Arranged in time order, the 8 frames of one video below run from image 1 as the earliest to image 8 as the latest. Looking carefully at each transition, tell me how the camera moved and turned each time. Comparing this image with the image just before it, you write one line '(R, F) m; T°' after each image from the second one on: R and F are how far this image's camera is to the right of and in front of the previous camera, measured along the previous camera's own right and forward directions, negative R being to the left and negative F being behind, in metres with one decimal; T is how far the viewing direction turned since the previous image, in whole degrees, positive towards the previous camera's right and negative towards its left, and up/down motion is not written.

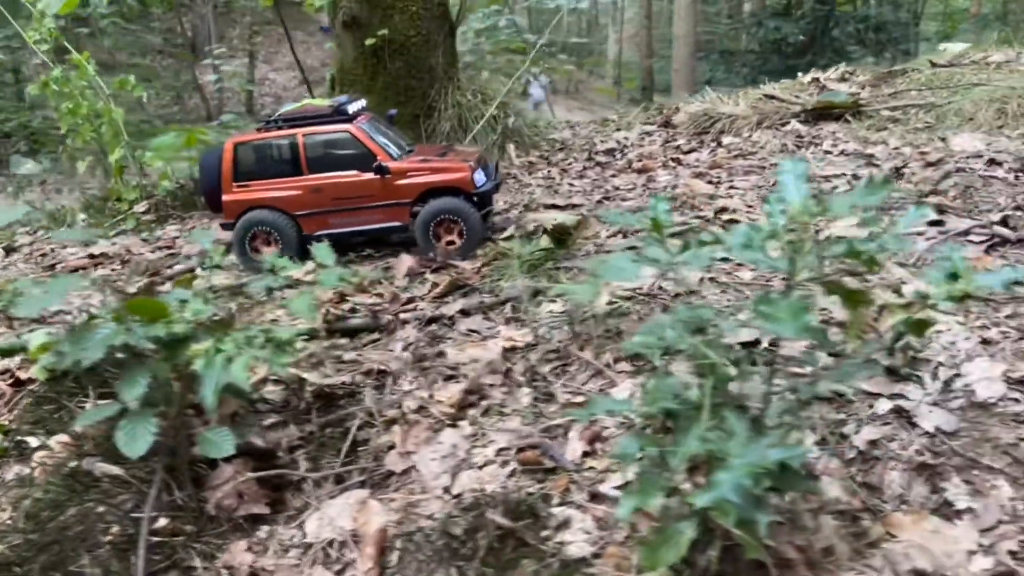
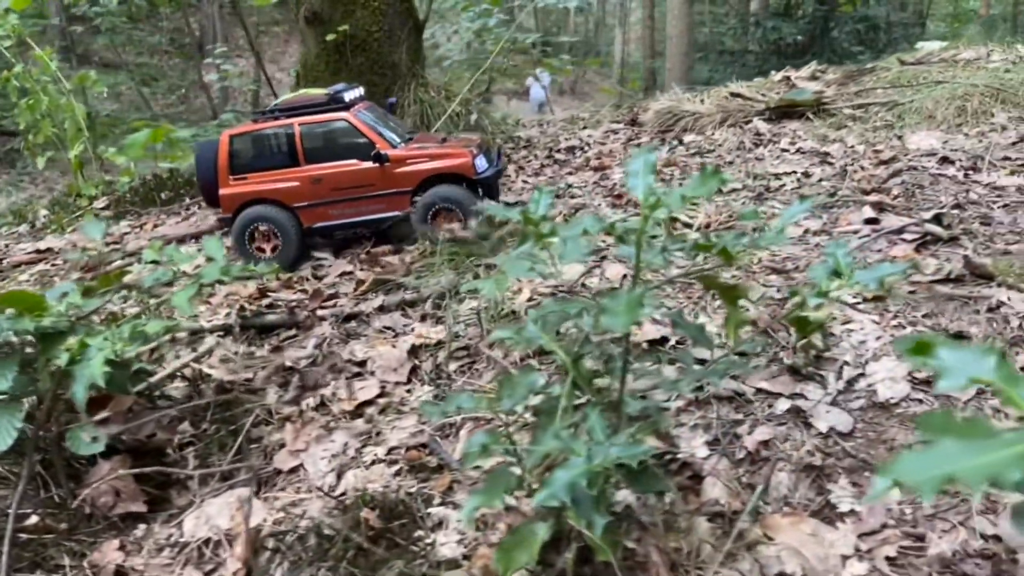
(+0.4, +0.1) m; 0°
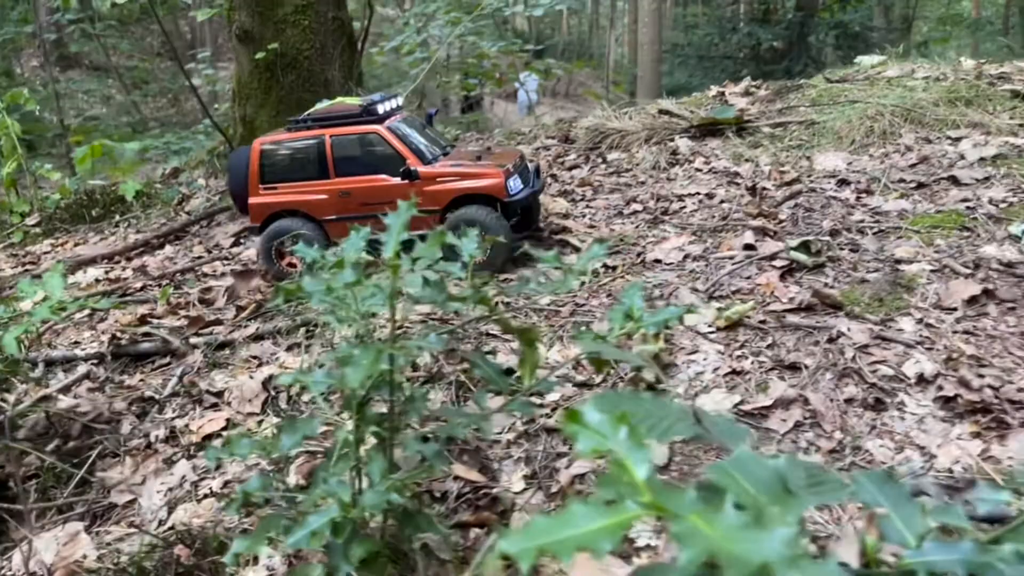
(+0.6, -0.1) m; 0°
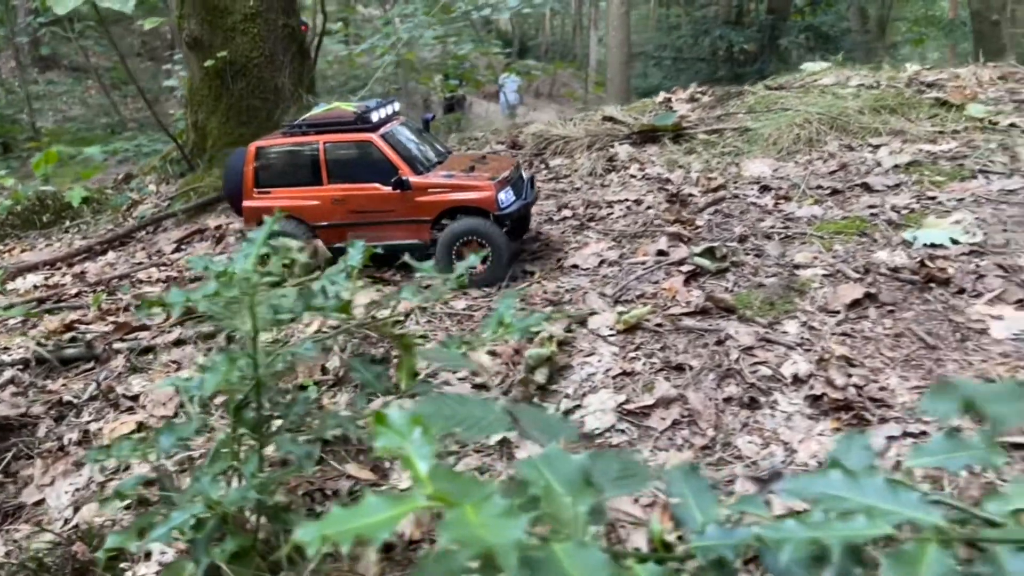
(+0.4, -0.2) m; +1°
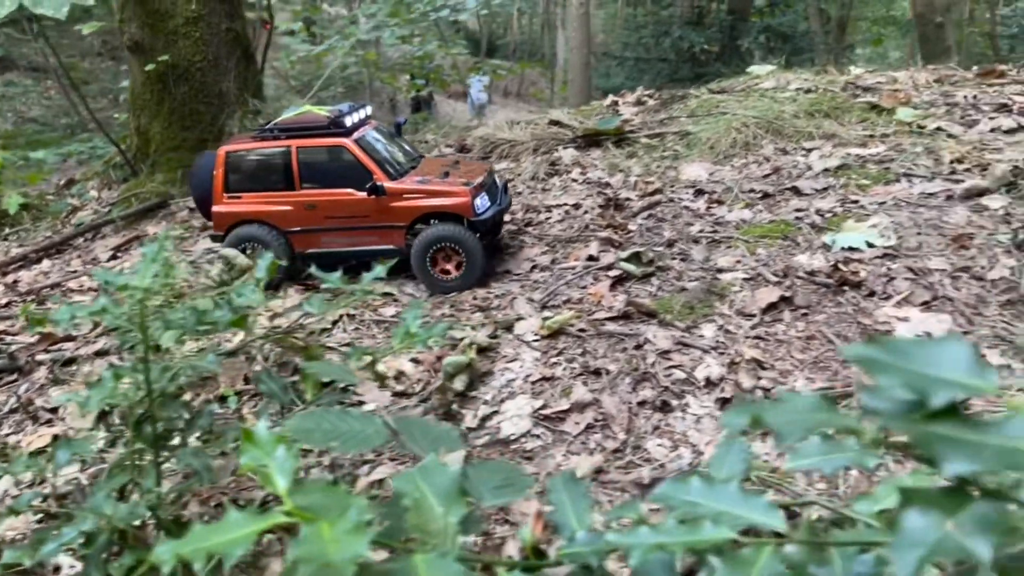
(+0.2, 0.0) m; +2°
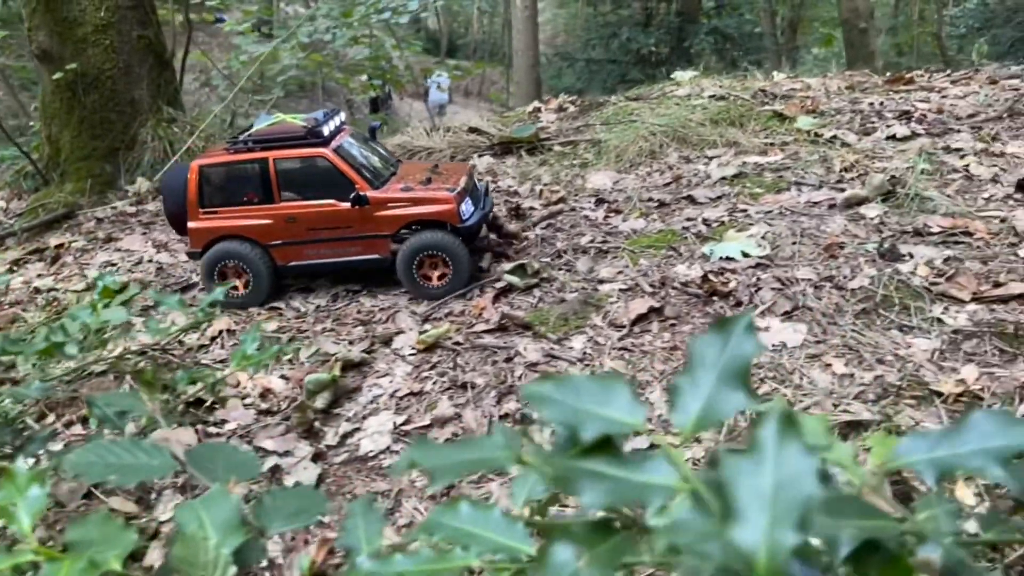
(+0.5, -0.1) m; +3°
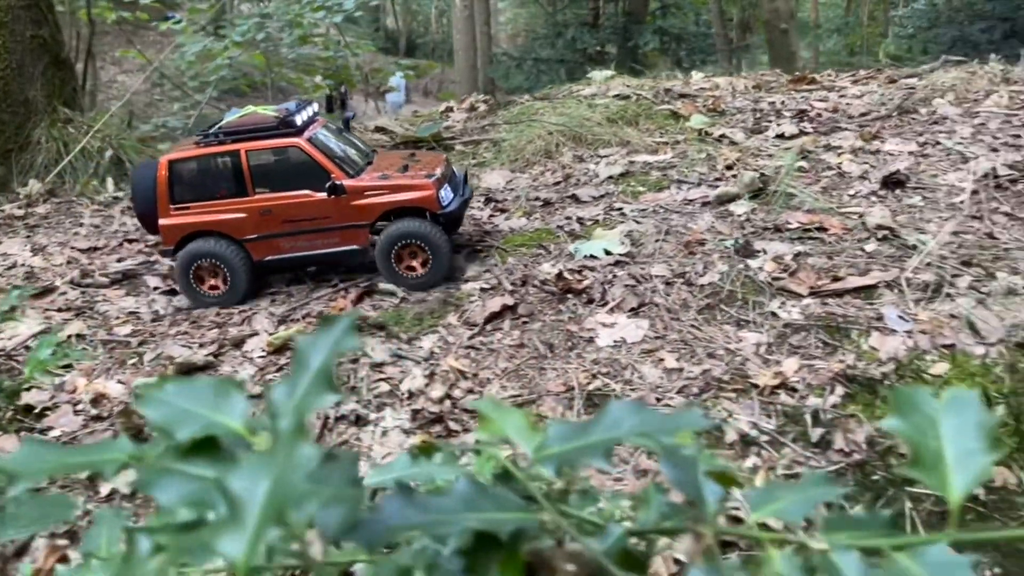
(+0.6, 0.0) m; +3°
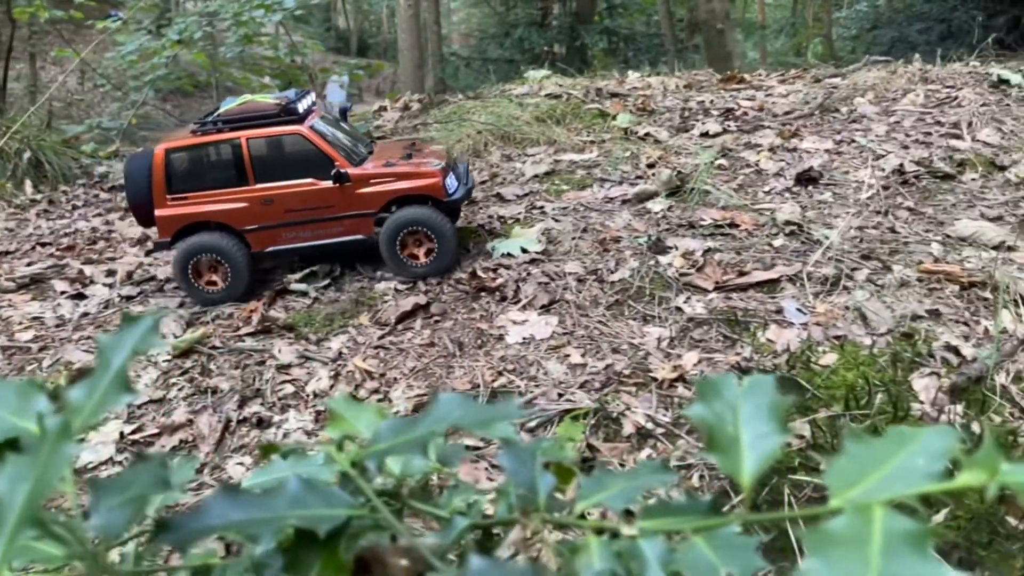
(+0.2, 0.0) m; +3°
